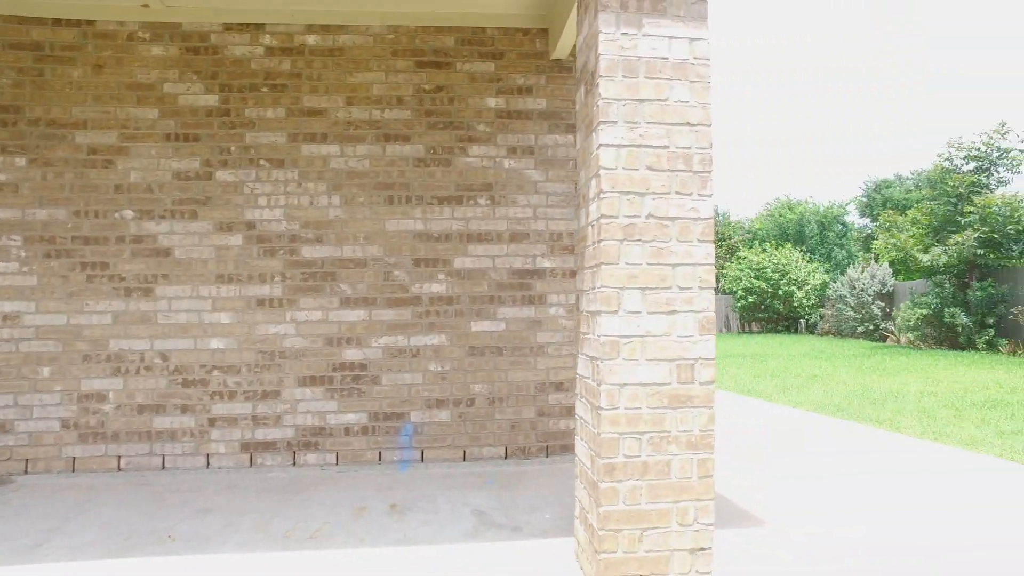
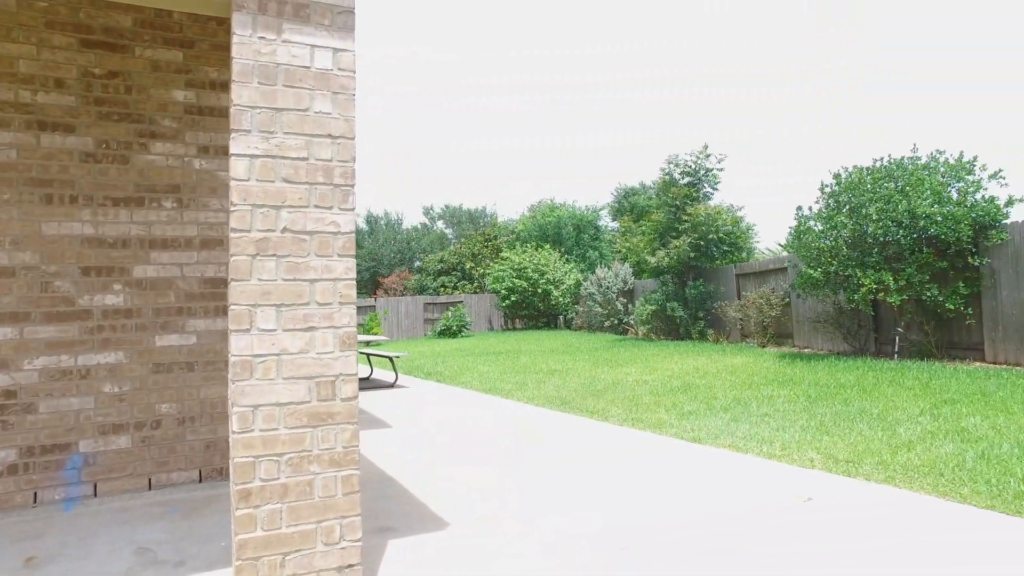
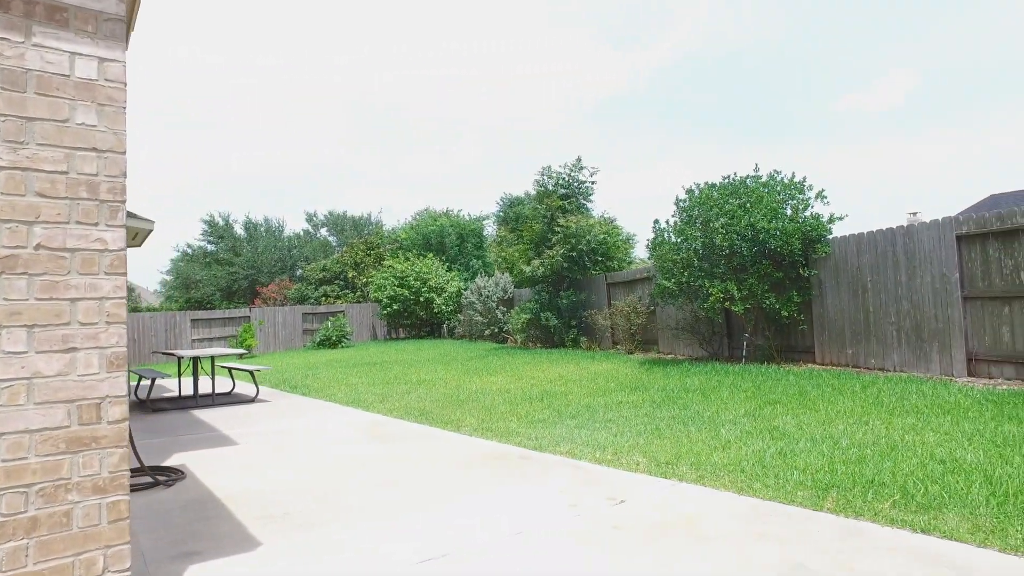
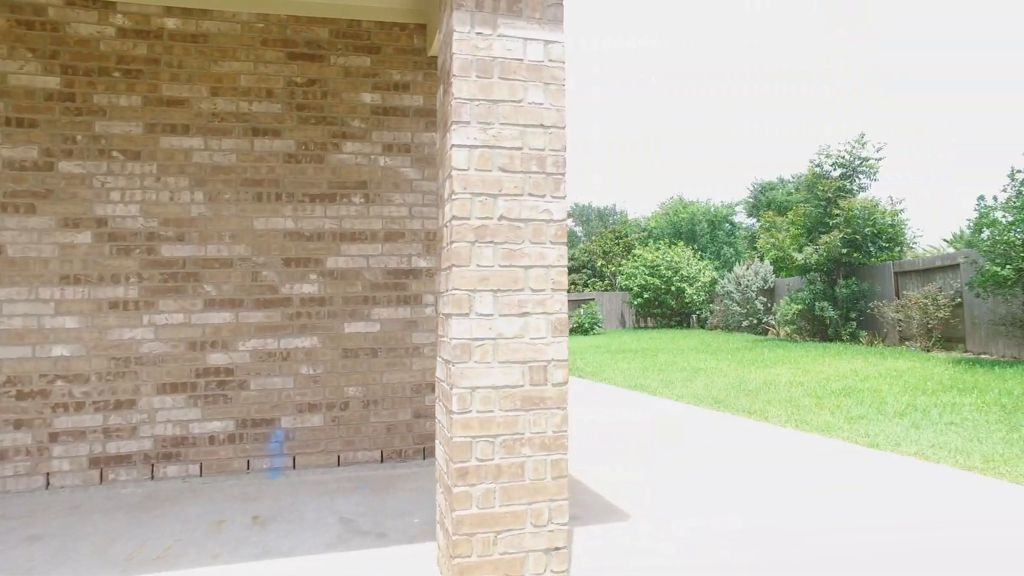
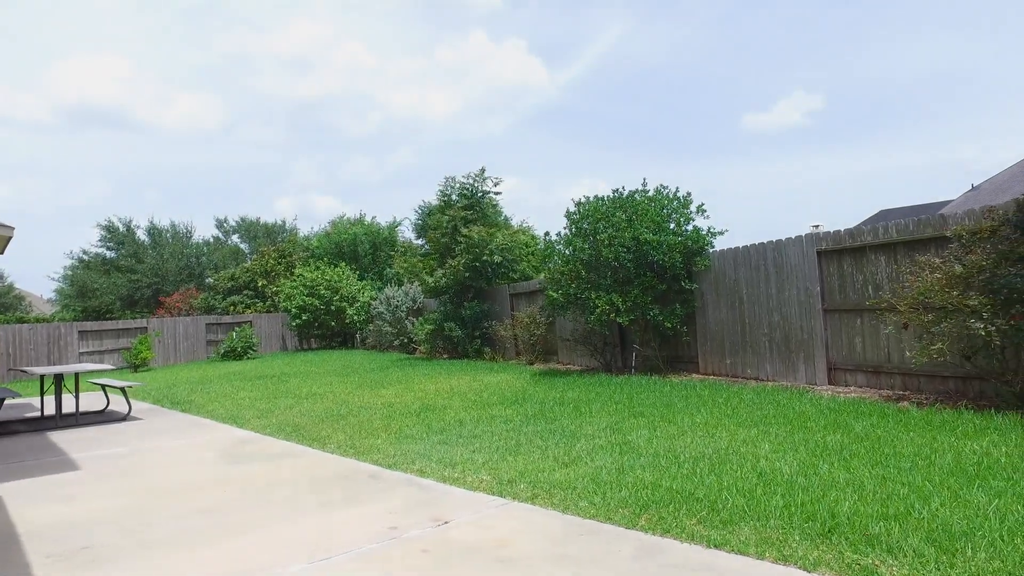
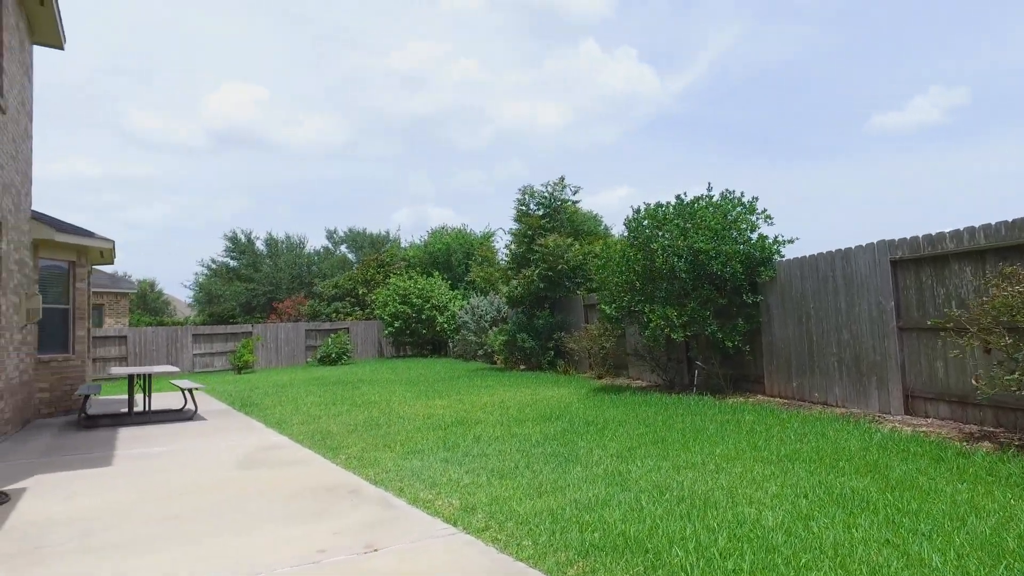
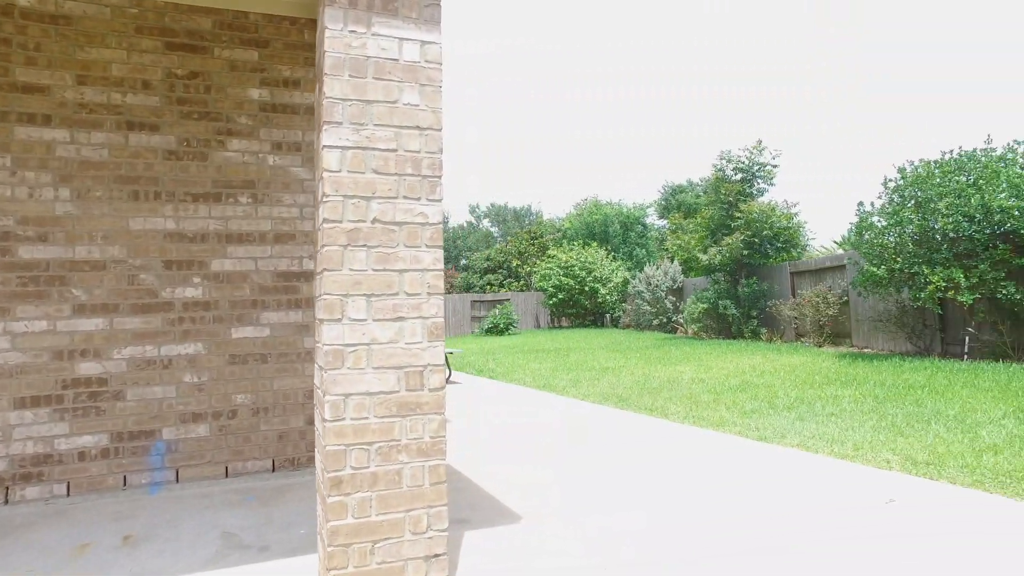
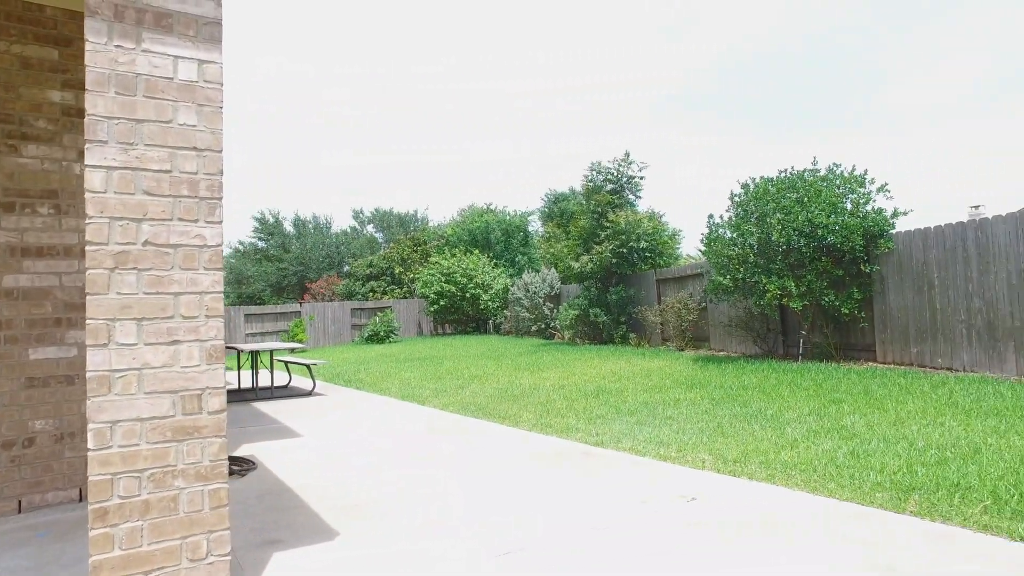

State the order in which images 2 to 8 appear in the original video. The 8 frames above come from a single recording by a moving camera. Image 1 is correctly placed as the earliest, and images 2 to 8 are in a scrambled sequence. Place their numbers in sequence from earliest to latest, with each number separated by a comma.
4, 7, 2, 8, 3, 5, 6
